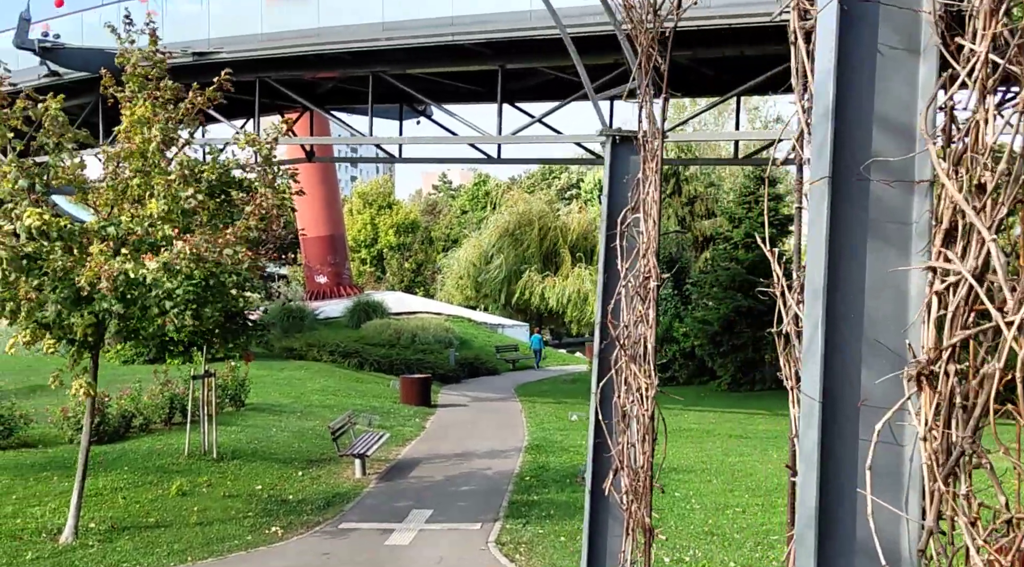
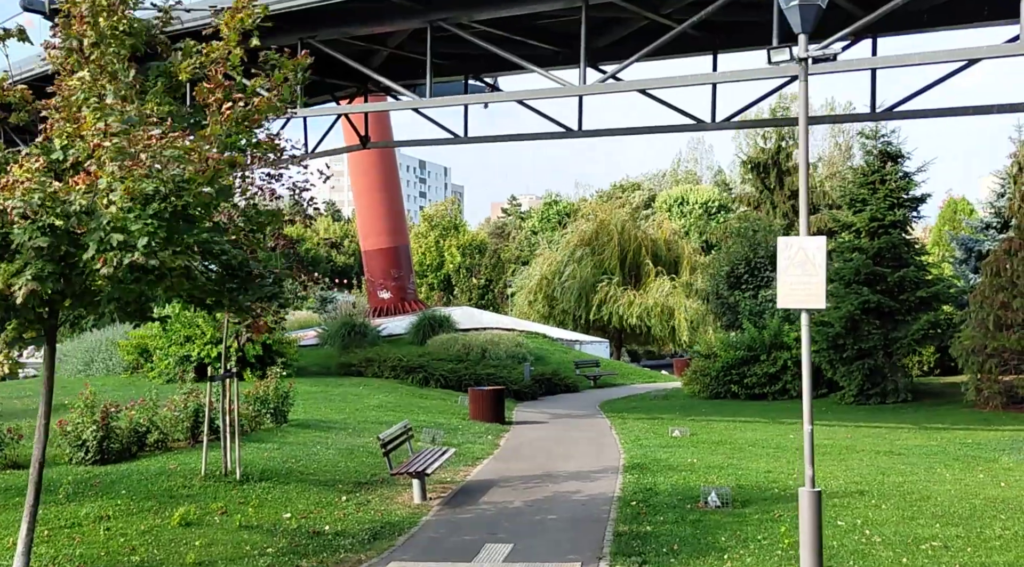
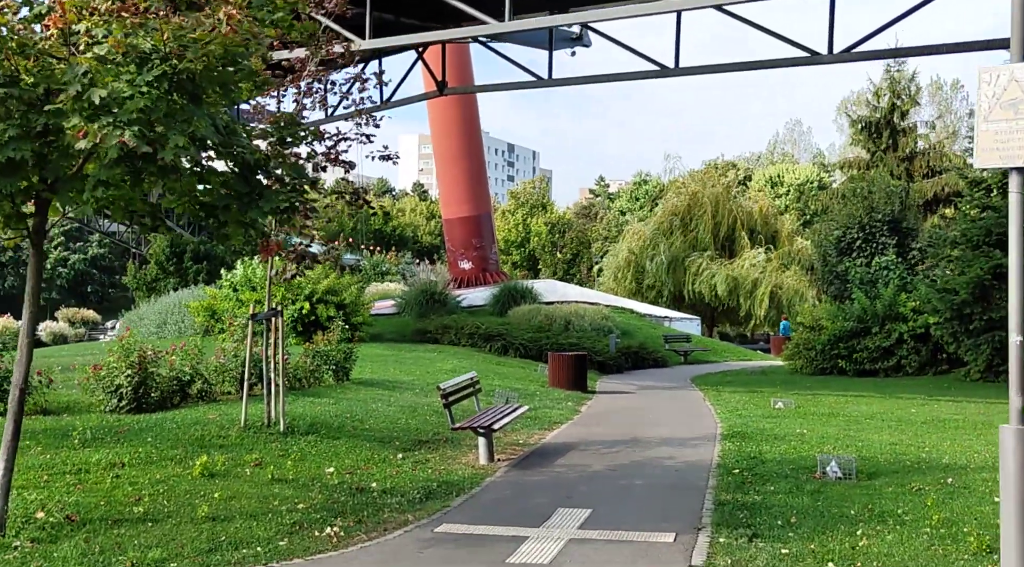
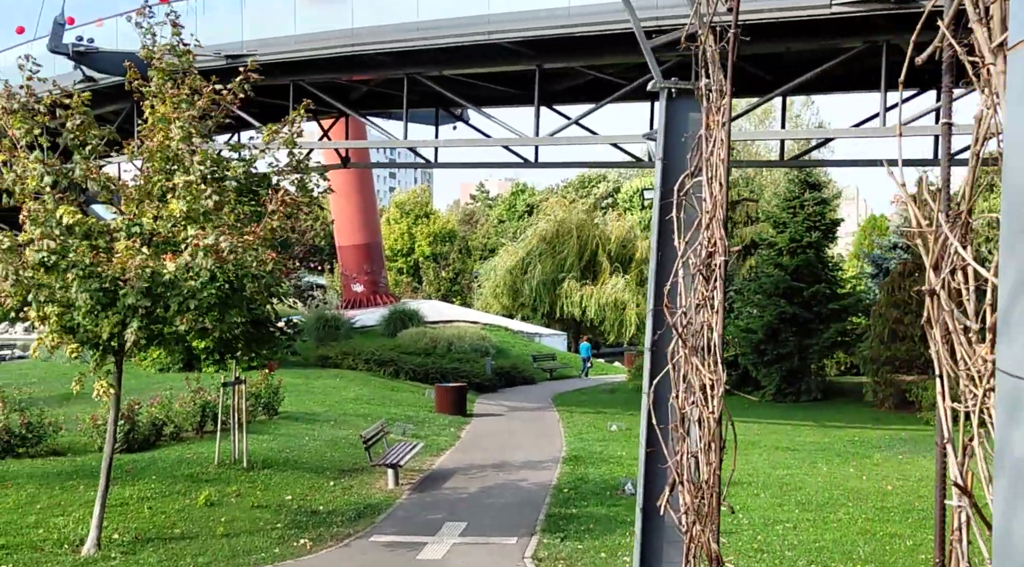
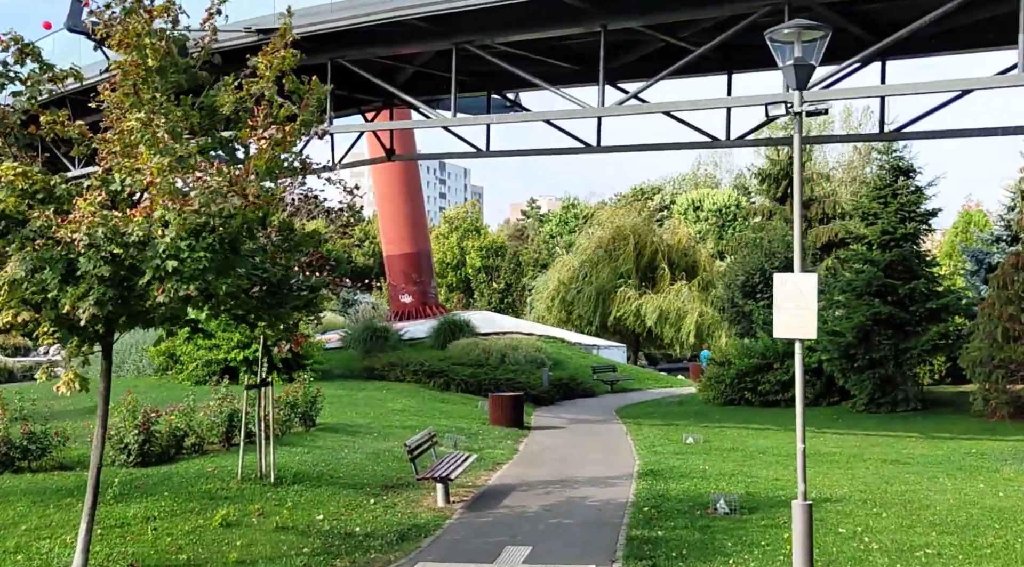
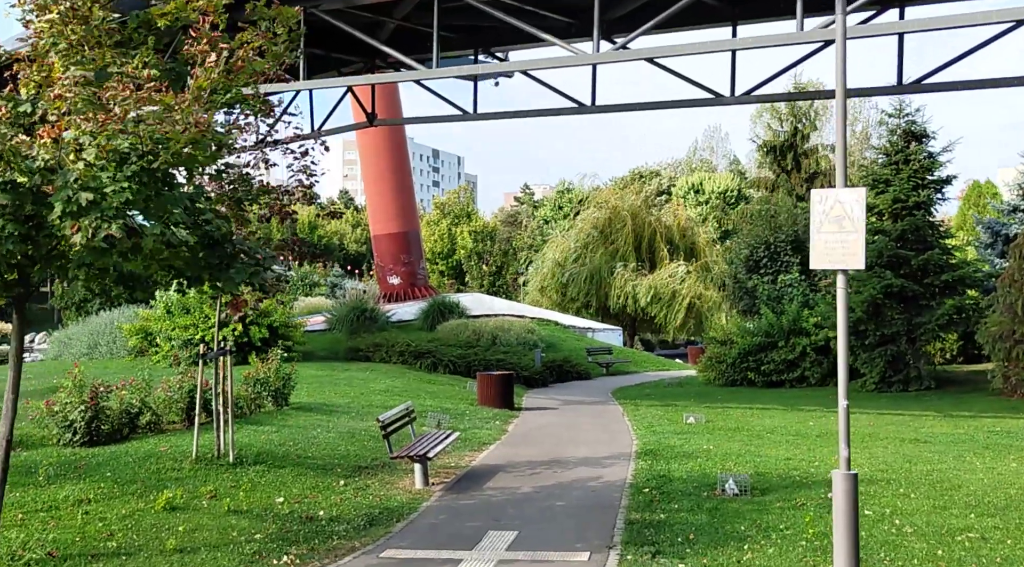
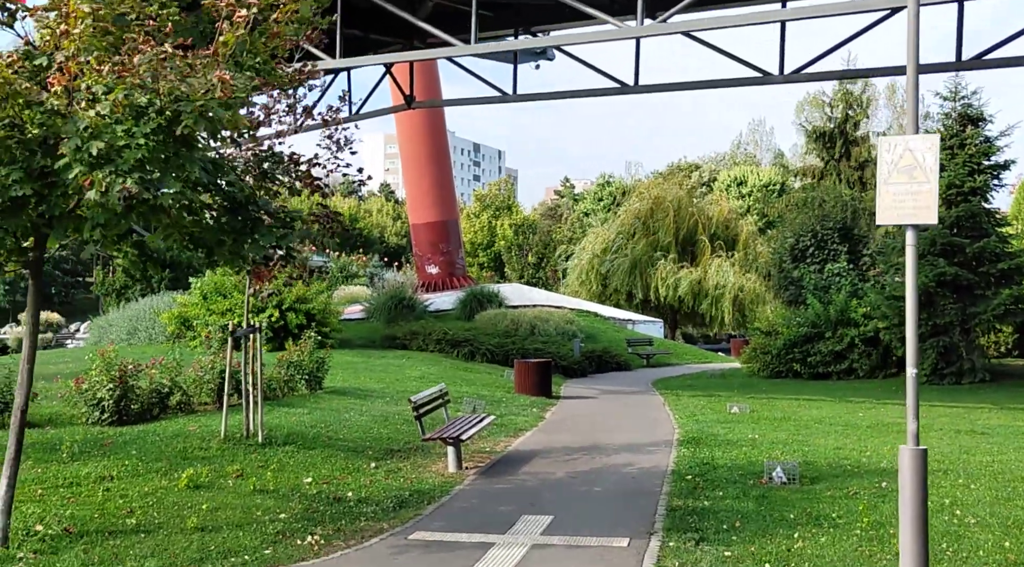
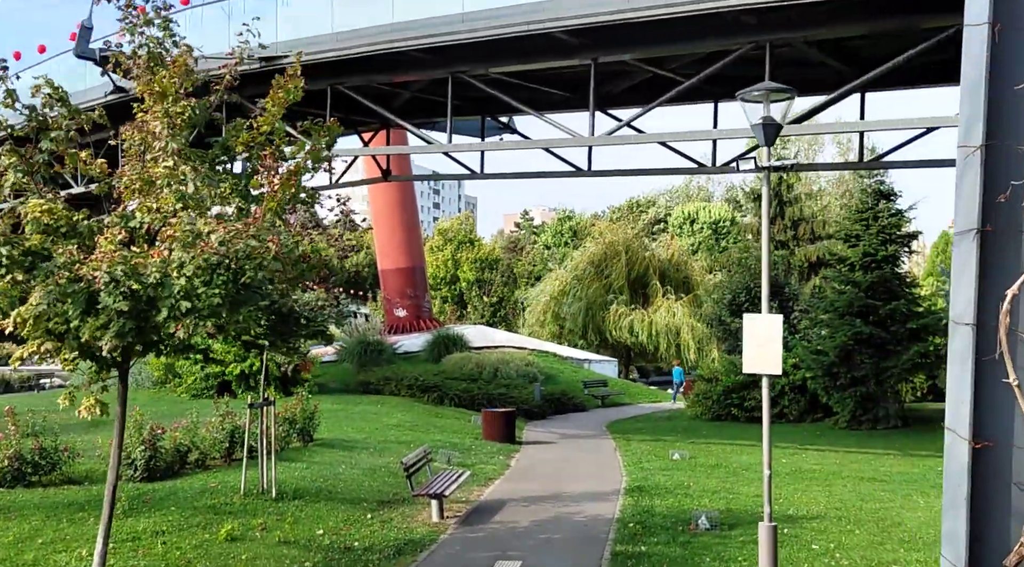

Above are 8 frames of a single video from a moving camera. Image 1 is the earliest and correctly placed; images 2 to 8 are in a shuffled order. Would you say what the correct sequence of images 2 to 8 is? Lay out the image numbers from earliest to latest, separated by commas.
4, 8, 5, 2, 6, 7, 3
